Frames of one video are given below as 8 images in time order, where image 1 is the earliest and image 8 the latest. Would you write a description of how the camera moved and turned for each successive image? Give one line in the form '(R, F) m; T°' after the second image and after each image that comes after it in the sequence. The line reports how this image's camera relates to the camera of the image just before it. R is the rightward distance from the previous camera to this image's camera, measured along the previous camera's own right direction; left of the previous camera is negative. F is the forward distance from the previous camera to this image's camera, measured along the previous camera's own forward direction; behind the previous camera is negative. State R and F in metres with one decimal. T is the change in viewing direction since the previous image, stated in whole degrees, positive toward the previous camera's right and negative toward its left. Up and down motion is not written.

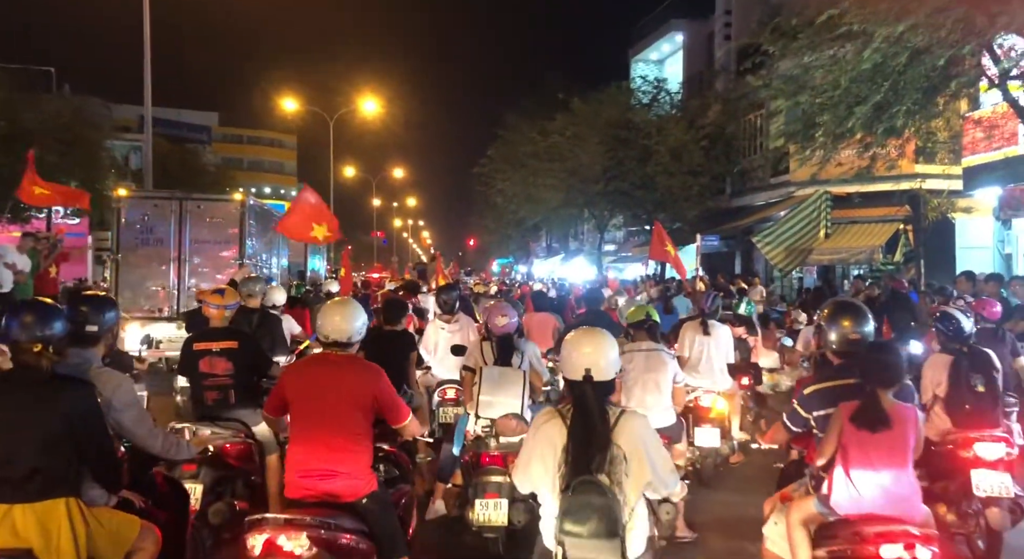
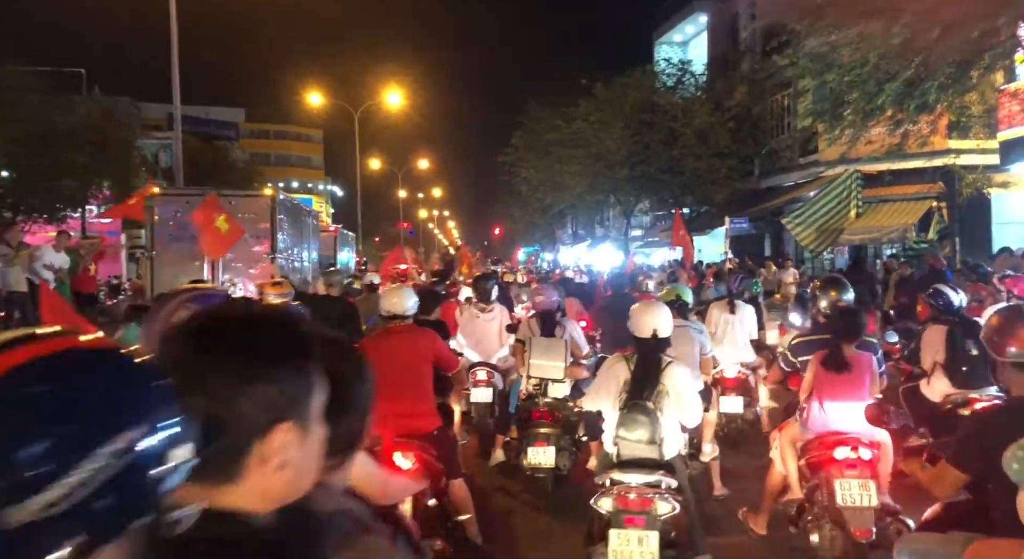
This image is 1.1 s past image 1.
(0.0, 0.0) m; -2°
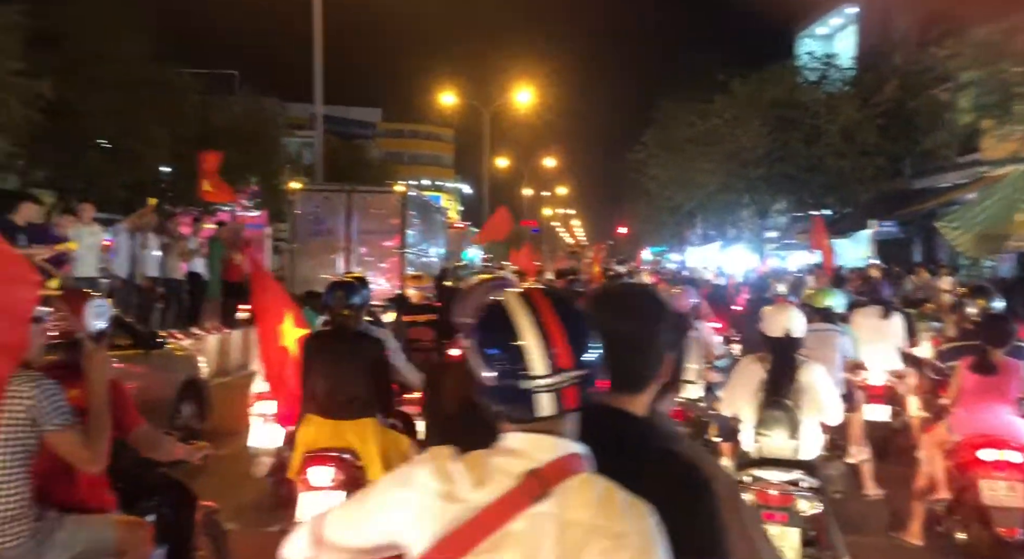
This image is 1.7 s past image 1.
(-0.1, +0.2) m; -8°
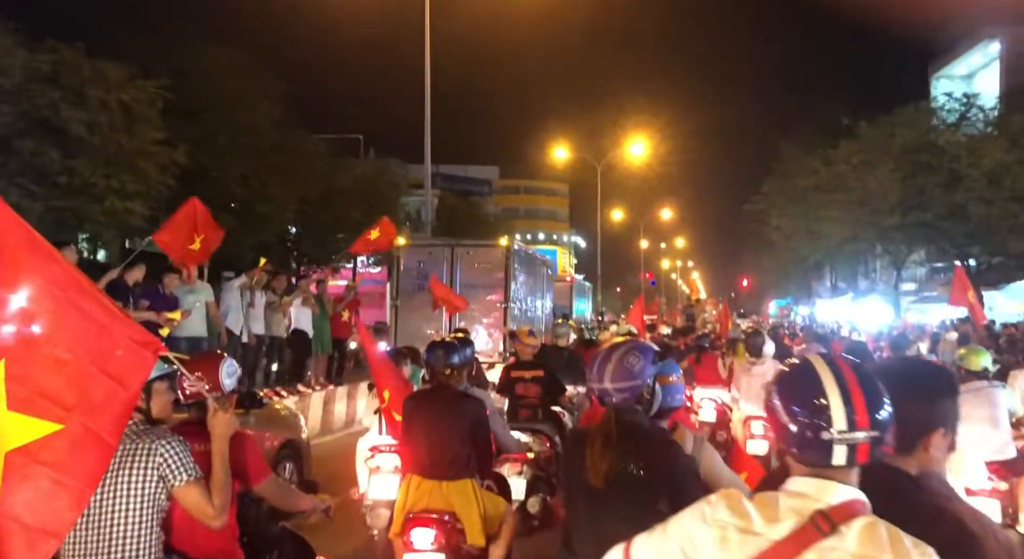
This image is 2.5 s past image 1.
(0.0, +0.6) m; -8°
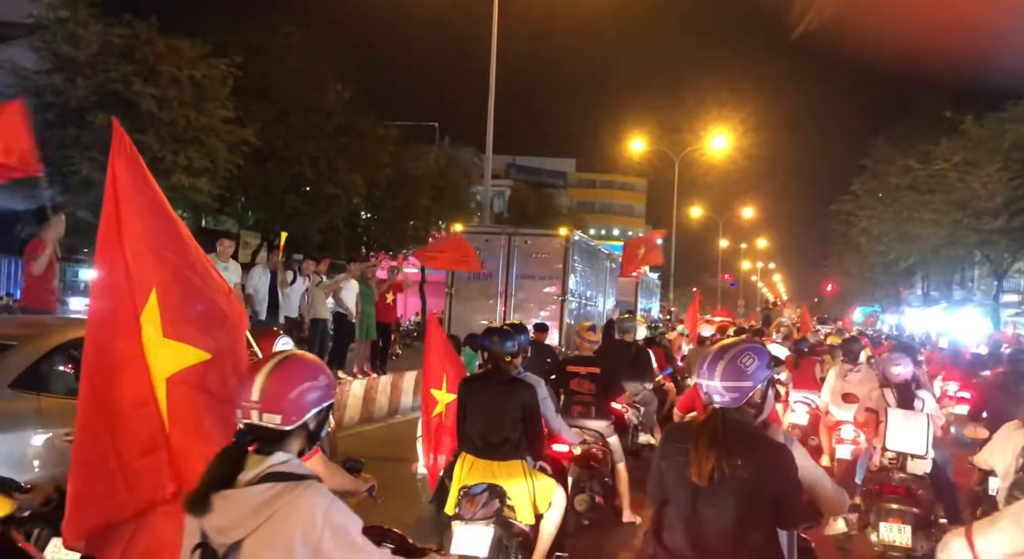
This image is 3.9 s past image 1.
(+0.2, +0.8) m; -5°
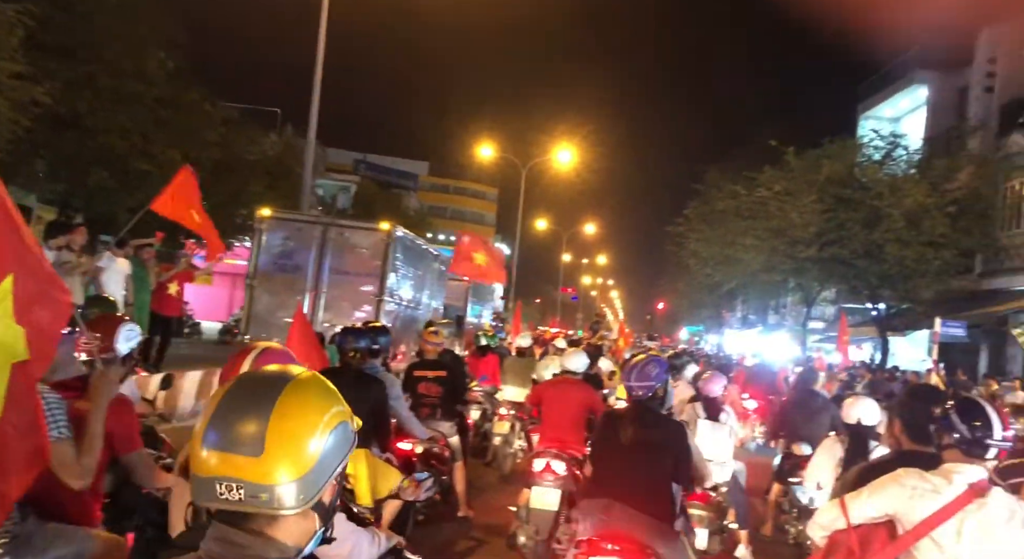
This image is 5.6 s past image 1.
(+0.4, +0.4) m; +10°
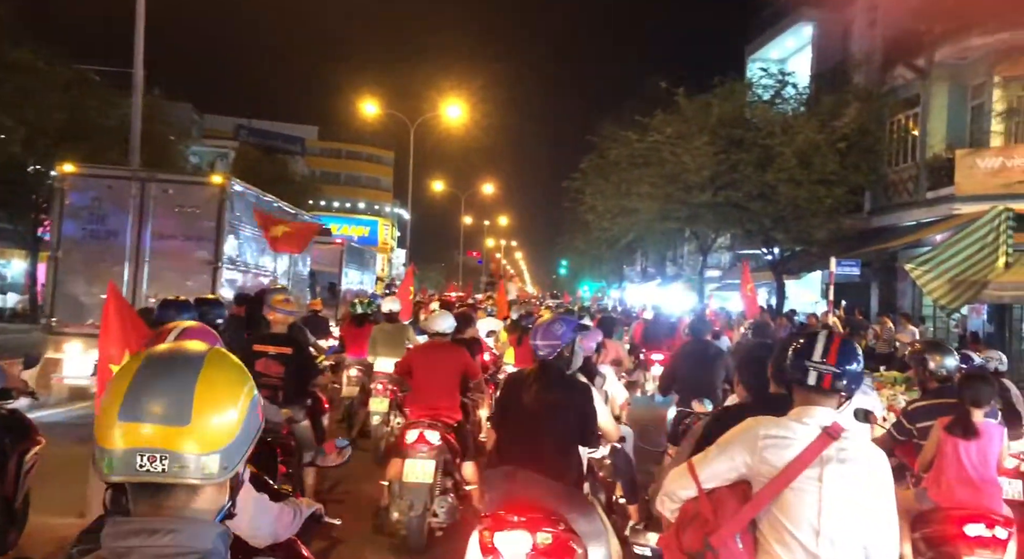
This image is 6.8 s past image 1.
(+0.4, +1.1) m; +6°
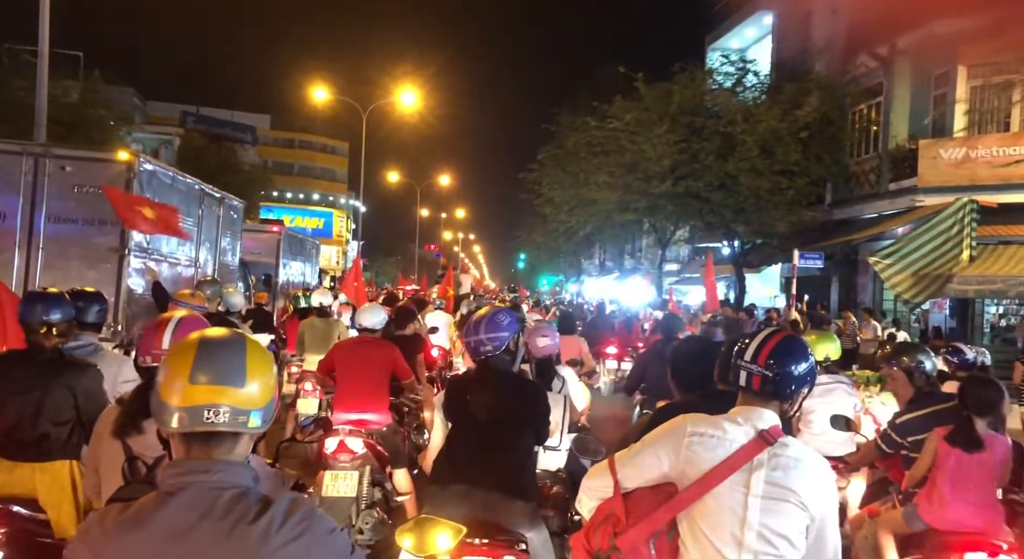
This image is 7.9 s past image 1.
(+0.1, +0.8) m; +3°
